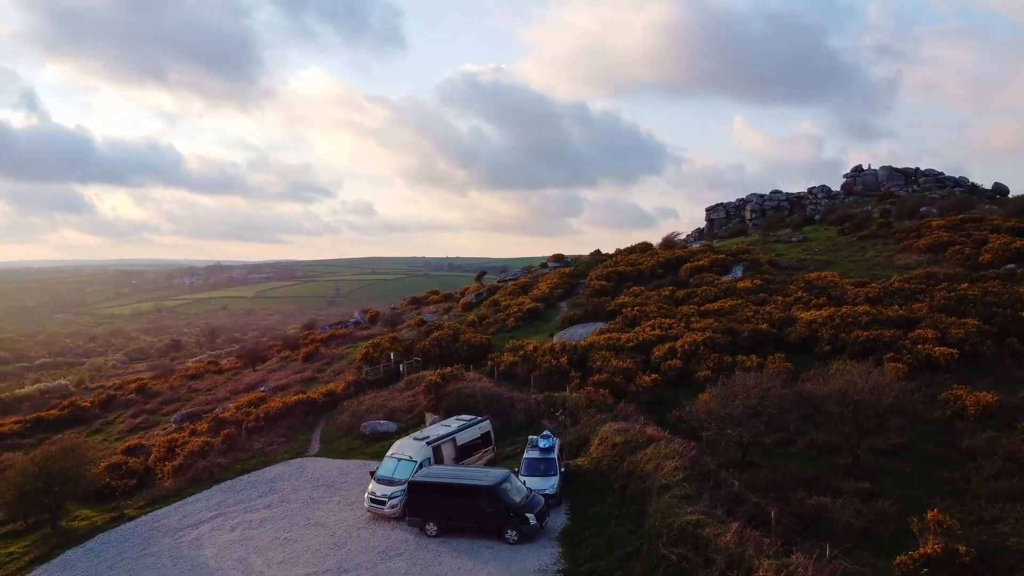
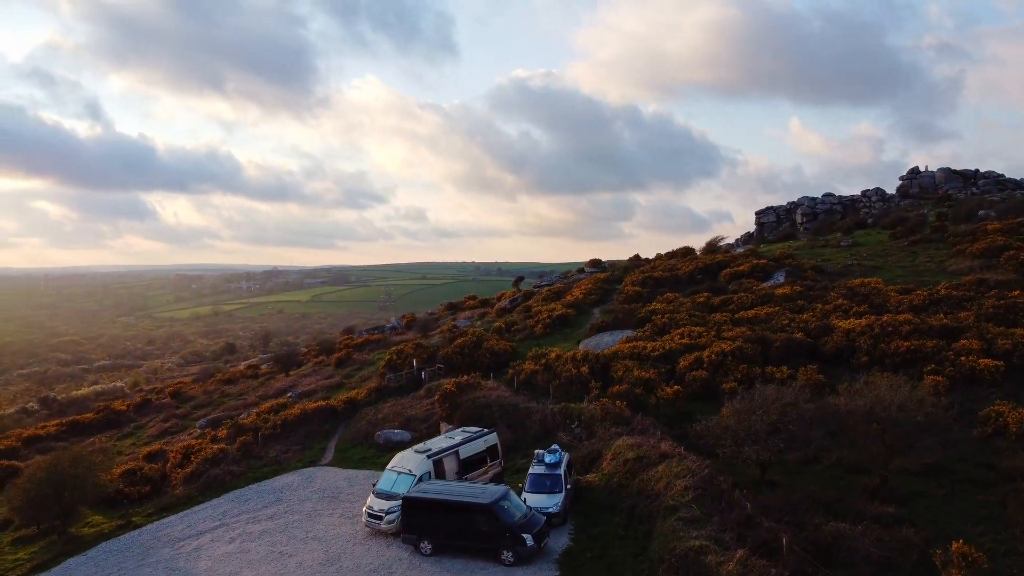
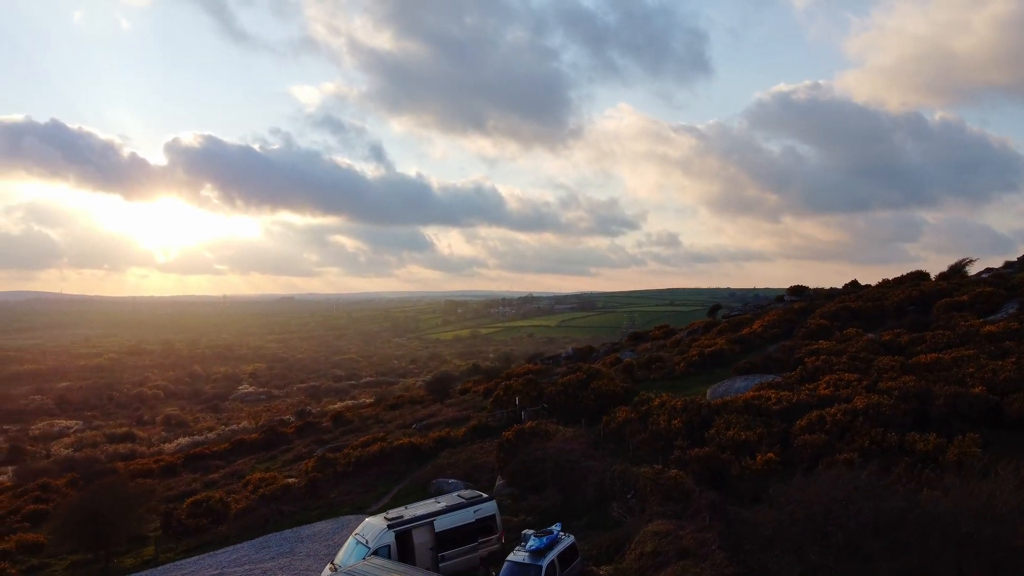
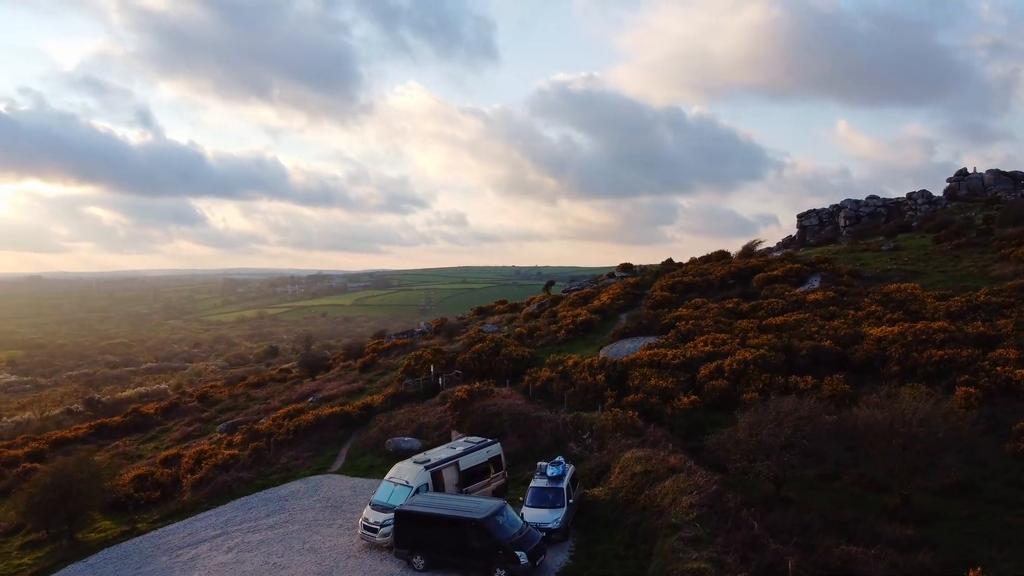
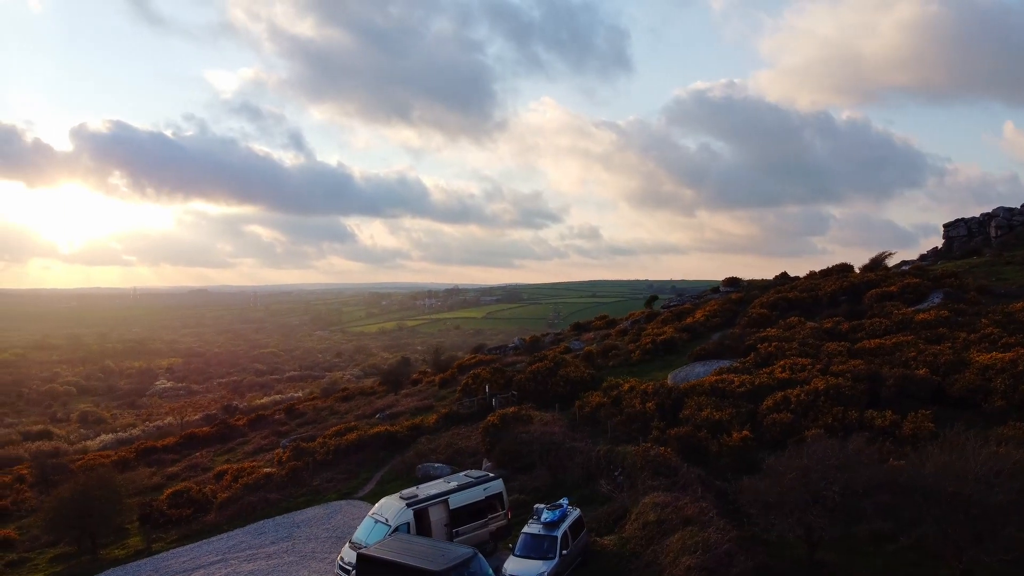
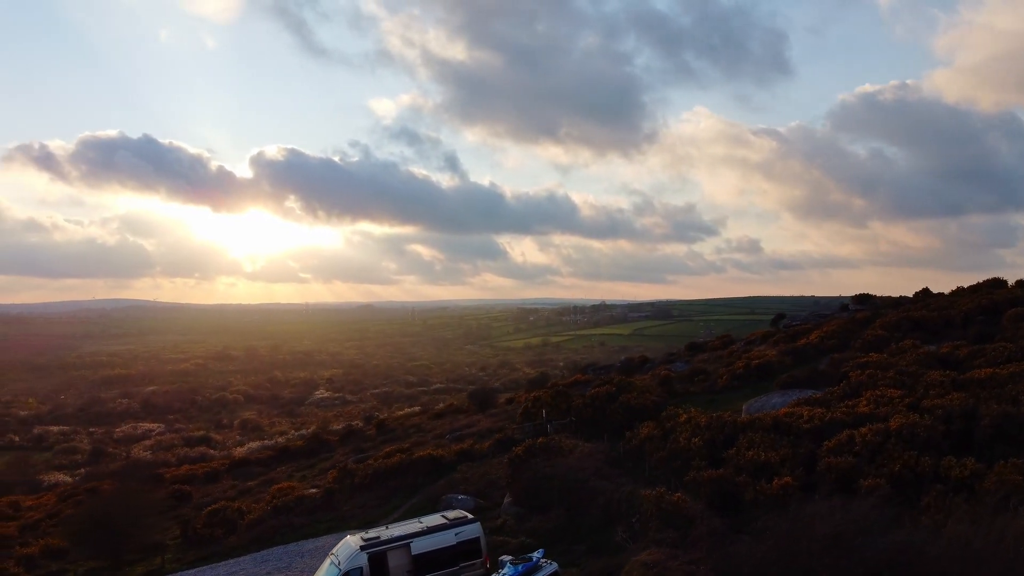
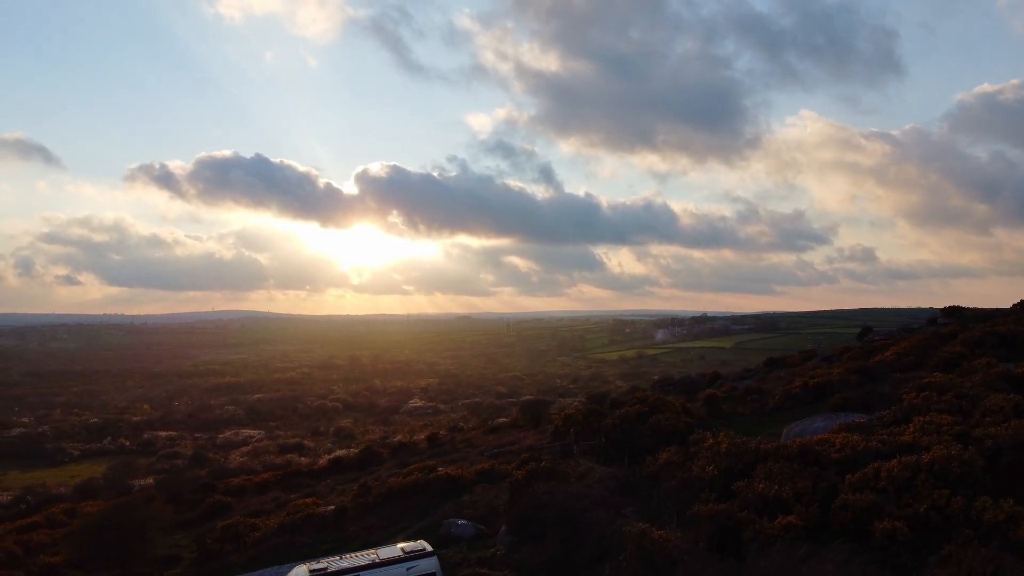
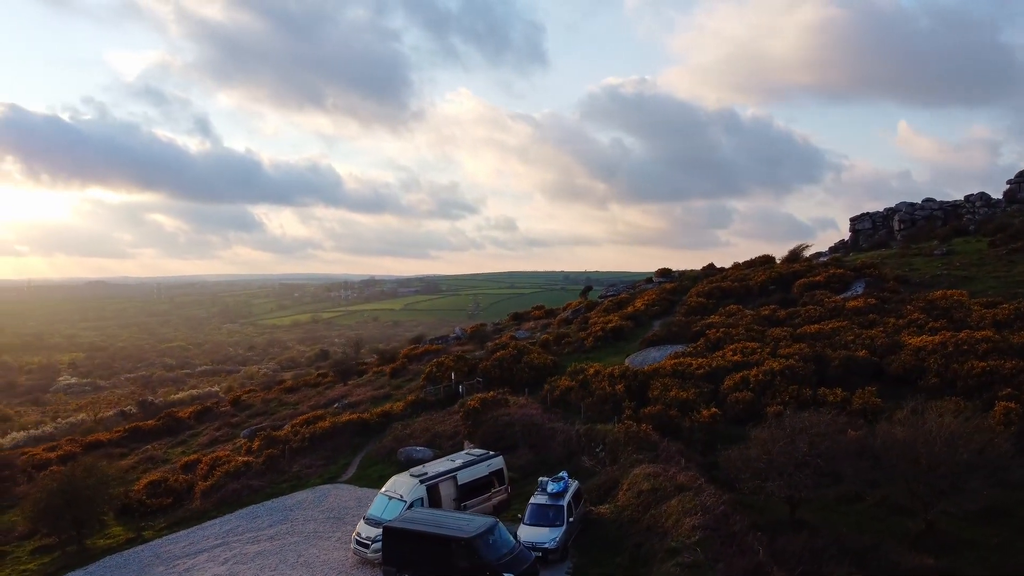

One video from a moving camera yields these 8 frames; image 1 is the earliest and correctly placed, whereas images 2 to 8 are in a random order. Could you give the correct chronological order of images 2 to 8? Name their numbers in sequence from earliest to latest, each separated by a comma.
2, 4, 8, 5, 3, 6, 7
